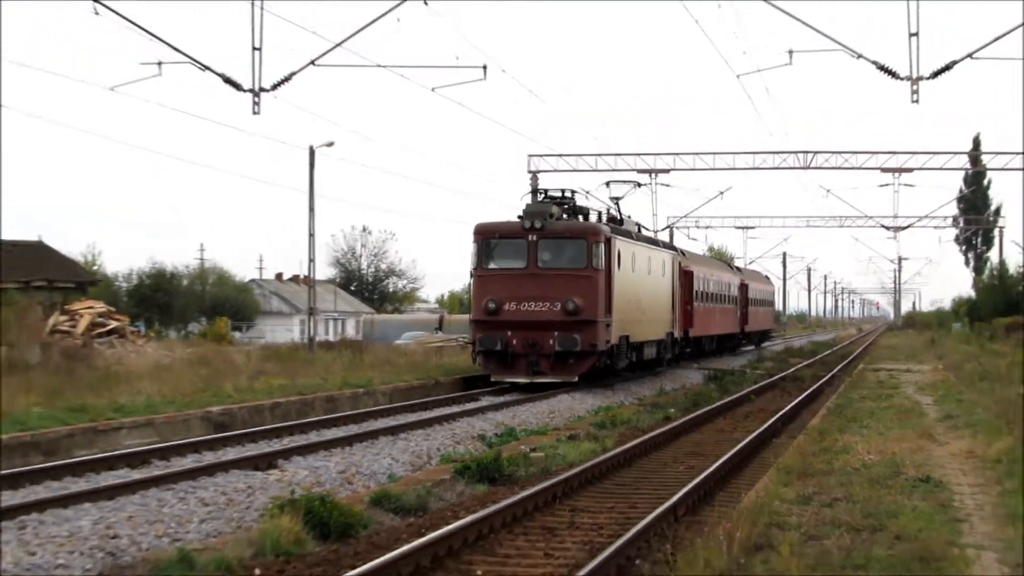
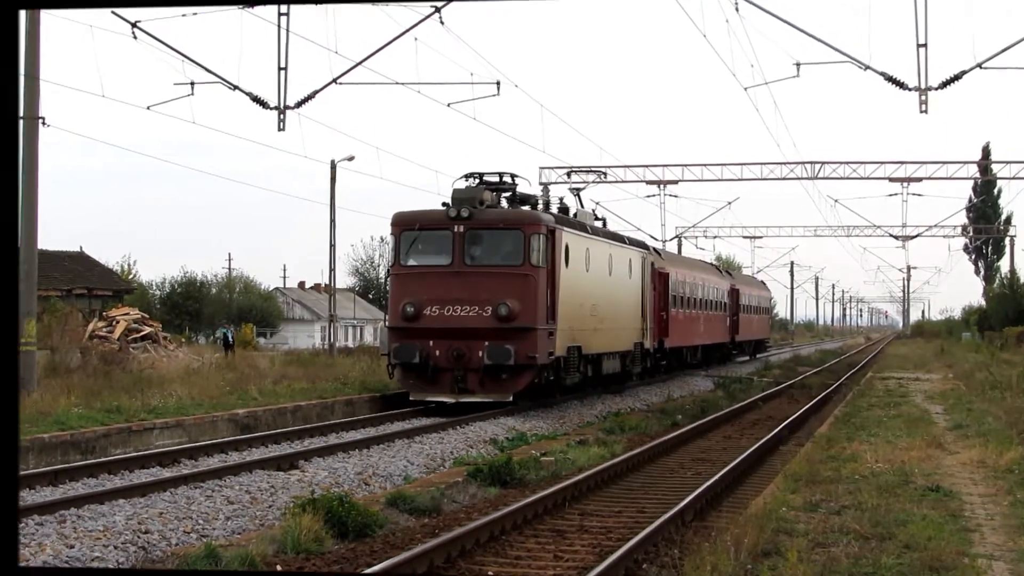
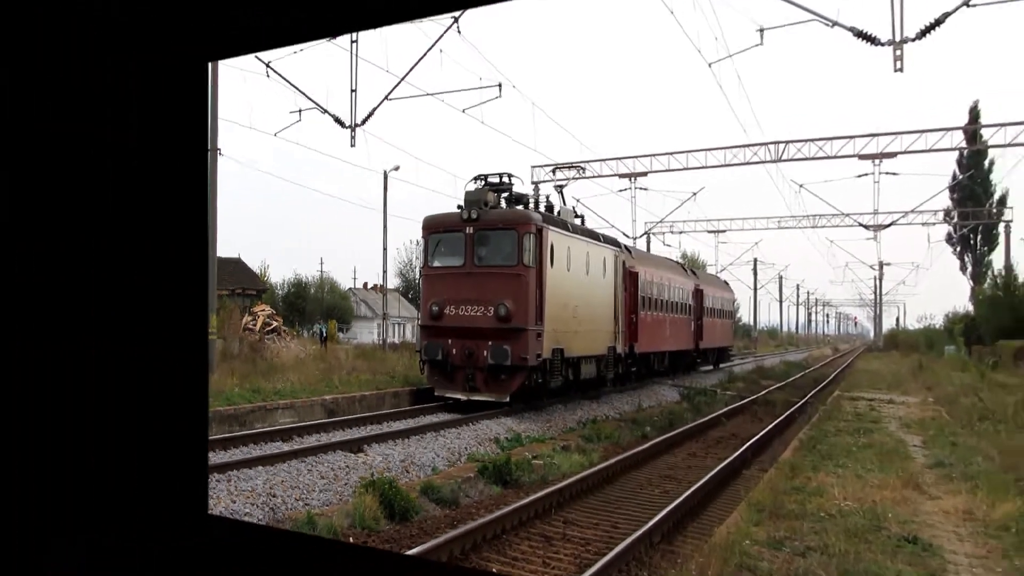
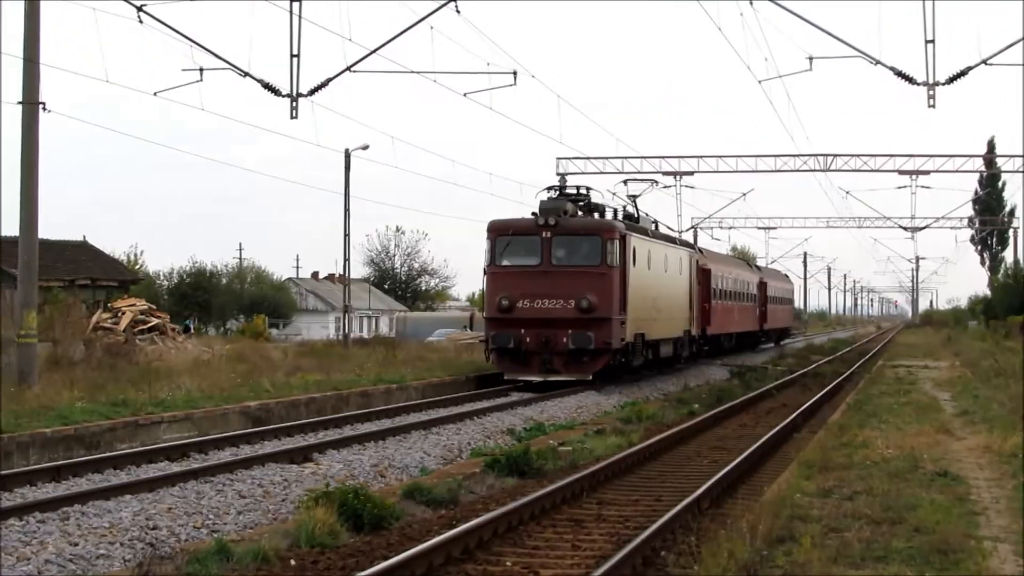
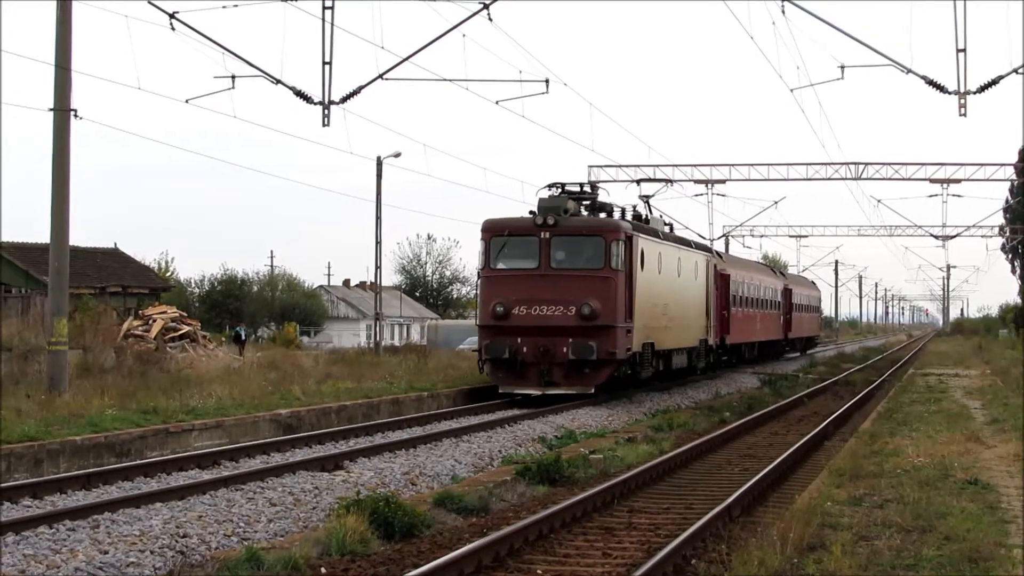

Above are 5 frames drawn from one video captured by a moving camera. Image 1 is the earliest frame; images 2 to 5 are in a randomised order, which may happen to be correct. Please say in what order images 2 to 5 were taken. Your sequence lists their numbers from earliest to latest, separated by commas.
4, 5, 2, 3
